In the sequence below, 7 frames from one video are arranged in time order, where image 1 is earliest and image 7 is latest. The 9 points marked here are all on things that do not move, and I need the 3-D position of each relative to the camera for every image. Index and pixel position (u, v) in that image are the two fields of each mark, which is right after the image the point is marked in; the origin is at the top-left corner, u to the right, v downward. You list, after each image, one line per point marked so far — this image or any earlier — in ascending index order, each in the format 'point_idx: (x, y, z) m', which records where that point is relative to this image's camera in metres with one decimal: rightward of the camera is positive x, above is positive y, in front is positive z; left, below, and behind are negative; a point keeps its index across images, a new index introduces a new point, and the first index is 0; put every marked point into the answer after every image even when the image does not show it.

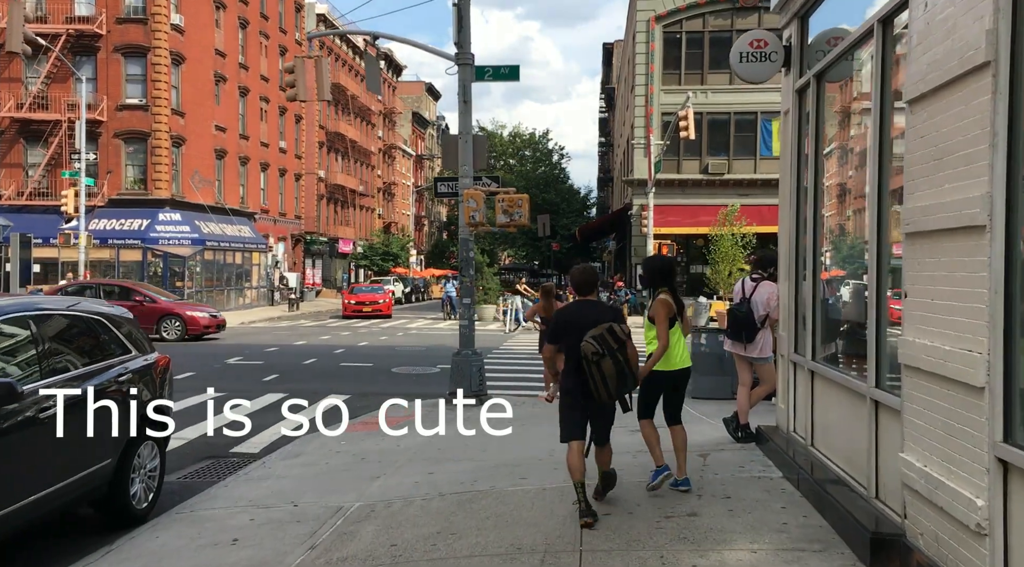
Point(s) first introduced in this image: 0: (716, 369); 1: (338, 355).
0: (+2.8, -1.2, +13.0) m
1: (-3.4, -1.4, +18.4) m
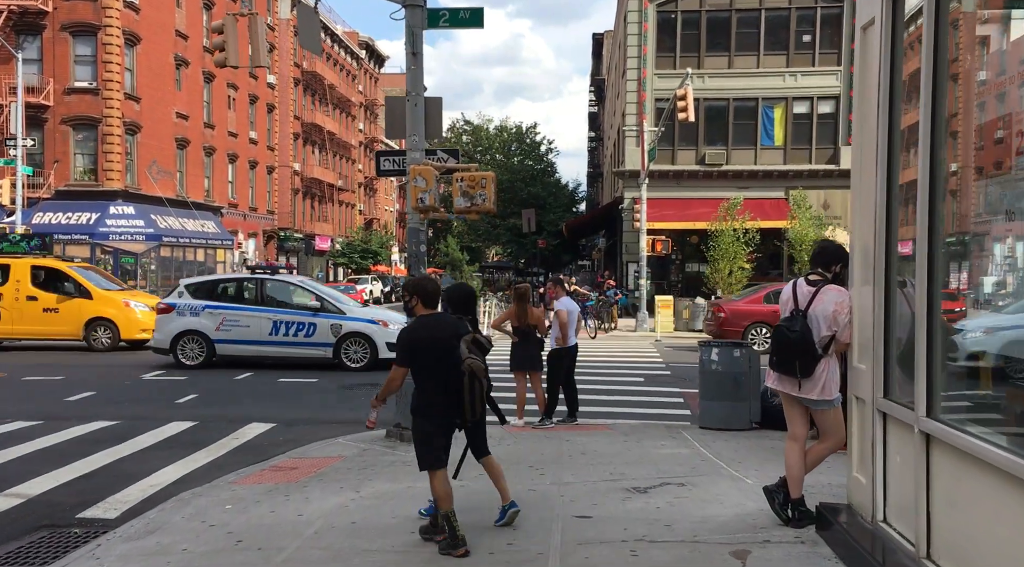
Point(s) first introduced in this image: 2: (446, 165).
0: (+2.4, -1.2, +10.4) m
1: (-3.8, -1.4, +15.8) m
2: (-0.7, +1.3, +10.0) m
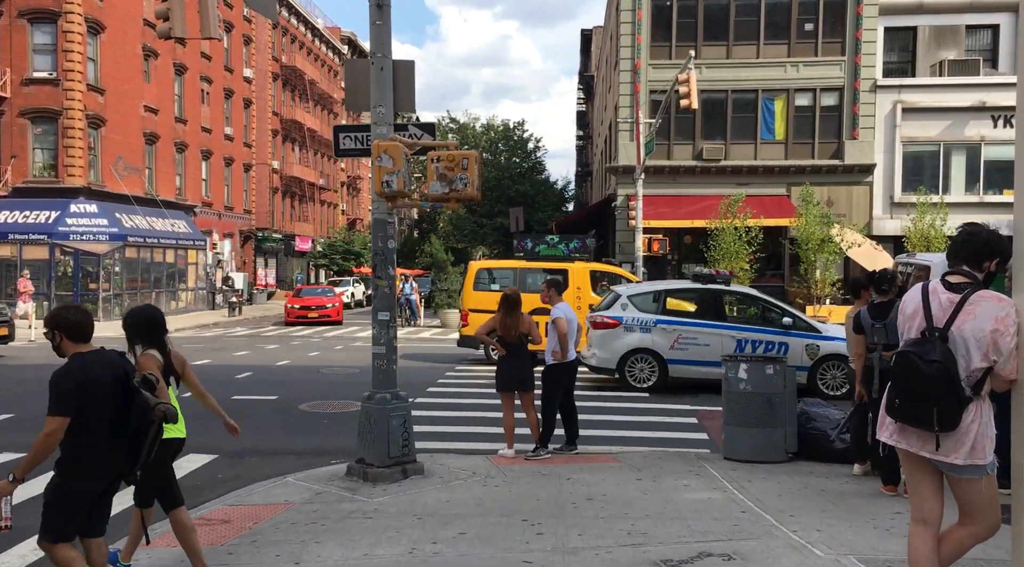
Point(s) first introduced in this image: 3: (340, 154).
0: (+2.3, -1.2, +8.7) m
1: (-4.0, -1.5, +13.9) m
2: (-0.8, +1.2, +8.2) m
3: (-1.5, +1.1, +8.4) m
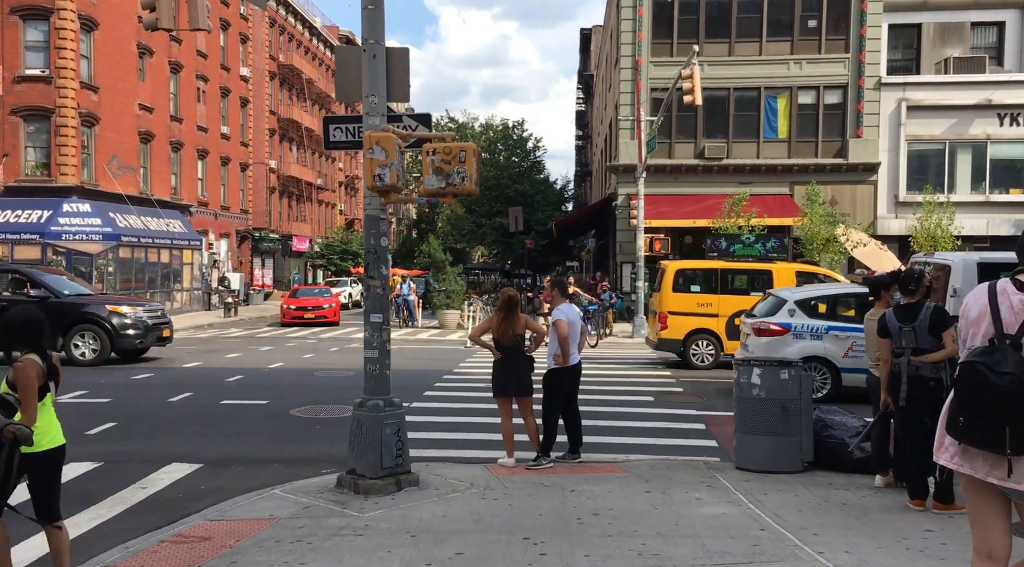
0: (+2.3, -1.2, +8.2) m
1: (-4.0, -1.5, +13.5) m
2: (-0.8, +1.2, +7.8) m
3: (-1.5, +1.1, +7.9) m
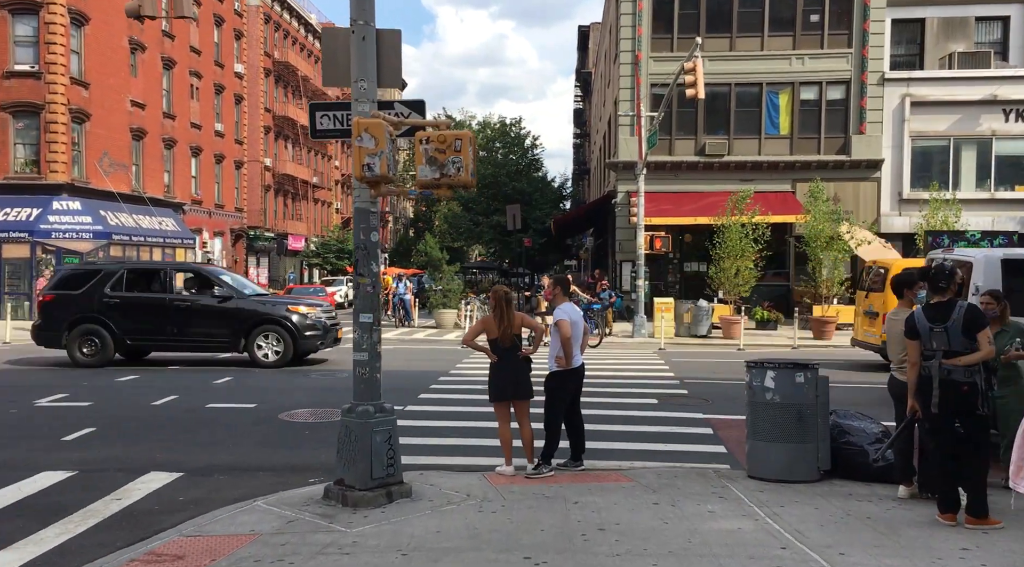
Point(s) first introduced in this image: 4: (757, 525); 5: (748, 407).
0: (+2.3, -1.2, +7.8) m
1: (-4.0, -1.5, +13.0) m
2: (-0.8, +1.2, +7.3) m
3: (-1.5, +1.2, +7.4) m
4: (+1.6, -1.6, +6.3) m
5: (+2.0, -1.0, +8.0) m
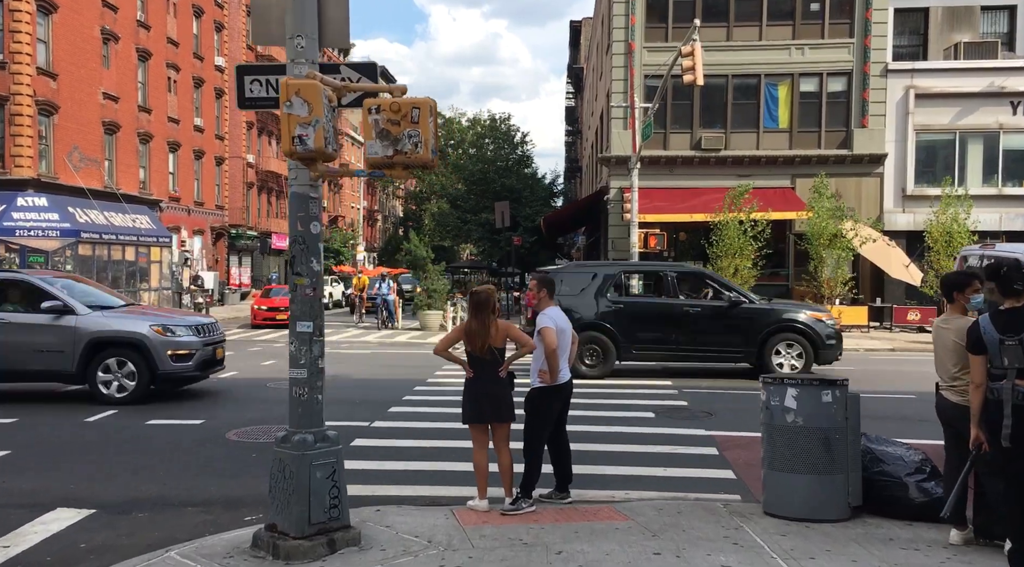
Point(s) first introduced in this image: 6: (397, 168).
0: (+2.1, -1.2, +6.5) m
1: (-4.3, -1.5, +11.7) m
2: (-1.0, +1.2, +6.0) m
3: (-1.7, +1.2, +6.1) m
4: (+1.4, -1.6, +5.0) m
5: (+1.8, -1.0, +6.7) m
6: (-0.7, +0.7, +5.8) m
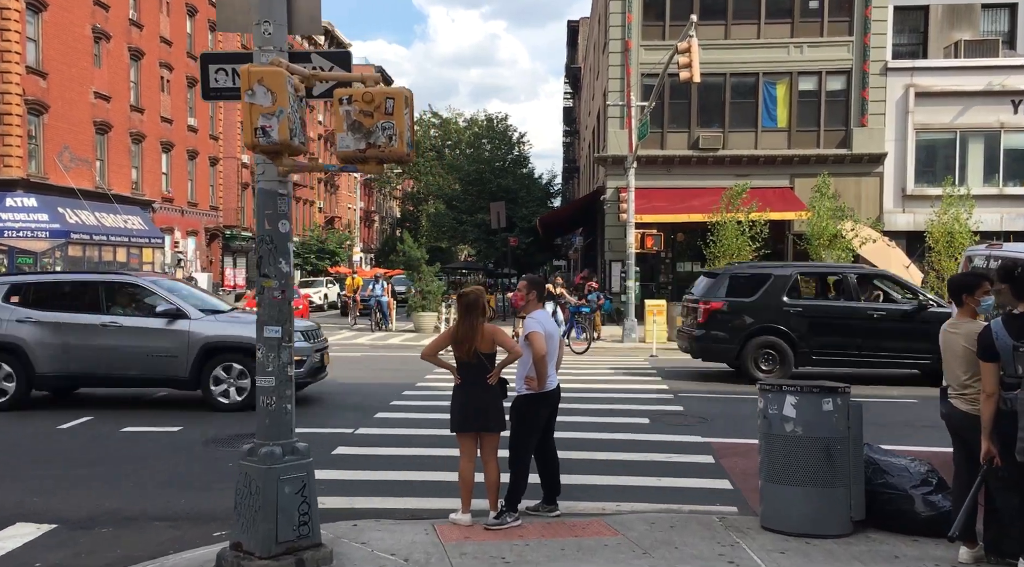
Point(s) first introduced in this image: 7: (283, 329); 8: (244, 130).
0: (+2.0, -1.2, +6.2) m
1: (-4.4, -1.5, +11.3) m
2: (-1.1, +1.2, +5.7) m
3: (-1.8, +1.1, +5.8) m
4: (+1.3, -1.6, +4.7) m
5: (+1.7, -1.0, +6.3) m
6: (-0.8, +0.7, +5.5) m
7: (-1.3, -0.3, +5.5) m
8: (-1.4, +0.8, +5.1) m
